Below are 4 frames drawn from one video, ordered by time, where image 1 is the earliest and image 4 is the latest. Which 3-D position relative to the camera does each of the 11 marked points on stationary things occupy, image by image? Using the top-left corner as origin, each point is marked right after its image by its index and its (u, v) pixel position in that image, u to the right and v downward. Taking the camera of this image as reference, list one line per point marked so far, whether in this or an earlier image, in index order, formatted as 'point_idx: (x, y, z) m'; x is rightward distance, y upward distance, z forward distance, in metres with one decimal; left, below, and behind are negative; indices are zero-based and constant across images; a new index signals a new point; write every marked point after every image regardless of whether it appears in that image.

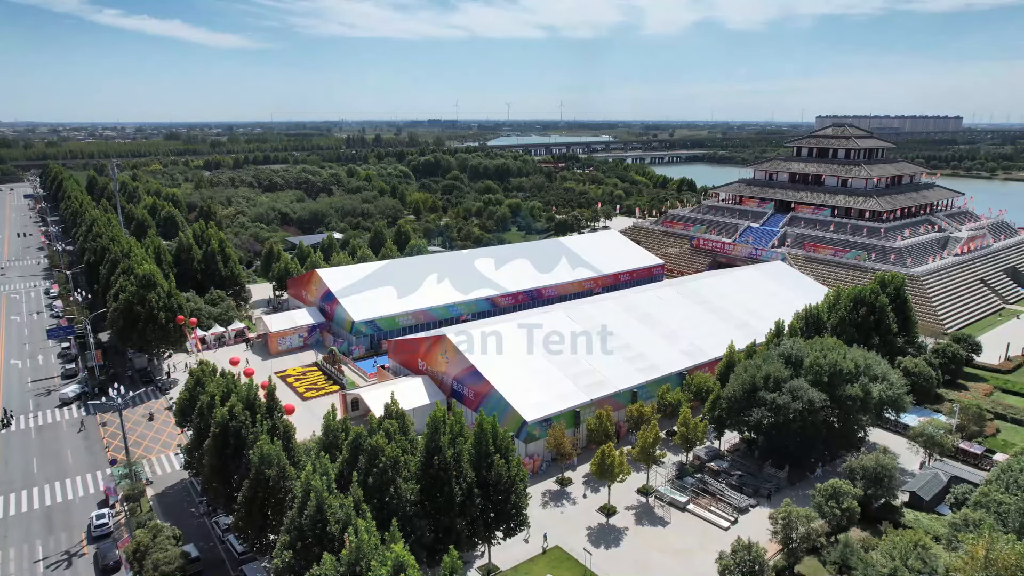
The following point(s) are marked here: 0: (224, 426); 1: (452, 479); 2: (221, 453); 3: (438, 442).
0: (-9.2, -4.4, +19.6) m
1: (-1.7, -5.5, +17.5) m
2: (-9.4, -5.4, +19.8) m
3: (-2.1, -4.5, +17.7) m
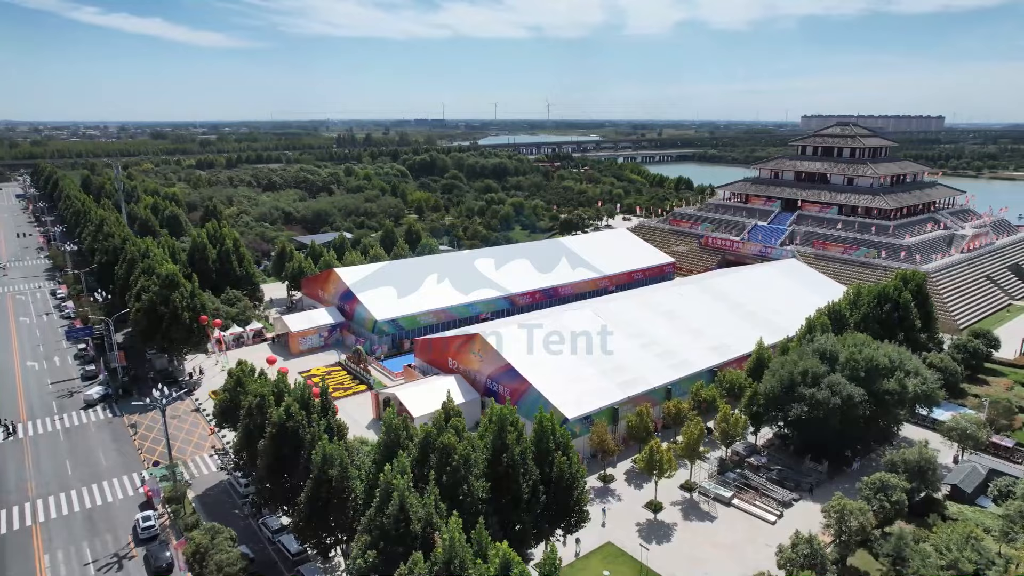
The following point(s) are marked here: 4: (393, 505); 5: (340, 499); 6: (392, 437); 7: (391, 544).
0: (-7.3, -4.4, +19.5) m
1: (+0.2, -5.4, +17.5) m
2: (-7.5, -5.3, +19.6) m
3: (-0.2, -4.4, +17.7) m
4: (-2.8, -5.2, +14.5) m
5: (-5.1, -6.3, +18.1) m
6: (-3.6, -4.4, +18.3) m
7: (-2.8, -6.0, +14.5) m
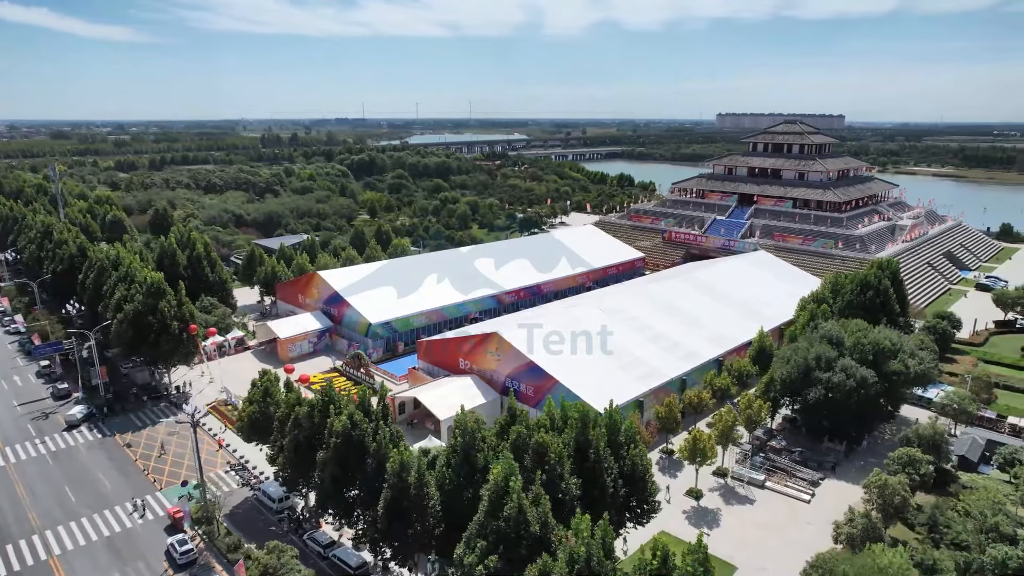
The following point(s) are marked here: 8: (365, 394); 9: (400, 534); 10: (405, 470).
0: (-5.1, -4.5, +18.7) m
1: (+2.7, -5.3, +17.6) m
2: (-5.2, -5.4, +18.8) m
3: (+2.2, -4.3, +17.7) m
4: (0.0, -5.1, +14.3) m
5: (-2.7, -6.3, +17.6) m
6: (-1.3, -4.4, +17.9) m
7: (0.0, -6.0, +14.2) m
8: (-4.8, -3.4, +19.7) m
9: (-3.3, -7.1, +17.7) m
10: (-3.1, -5.3, +17.6) m
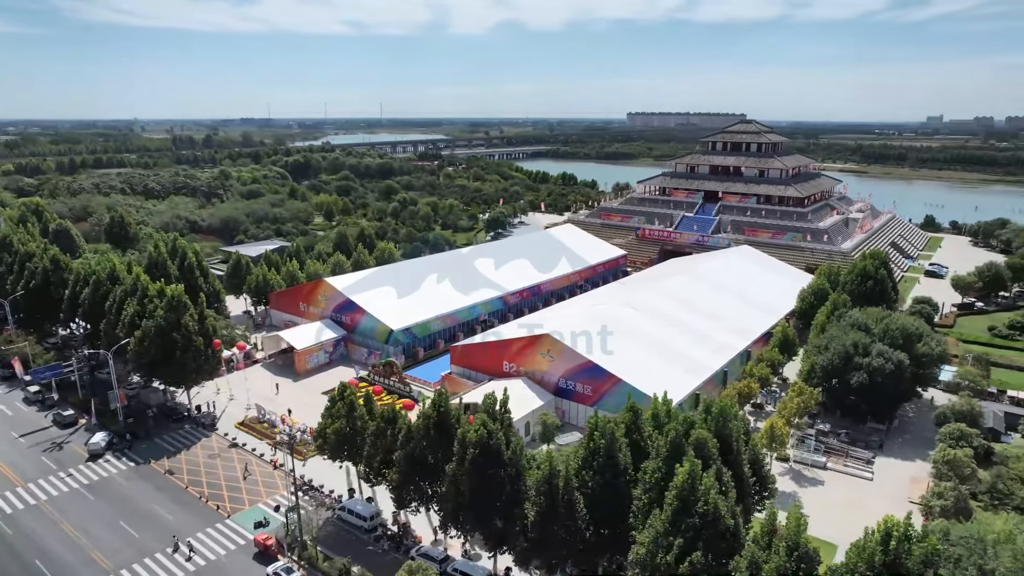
0: (-1.0, -4.7, +18.3) m
1: (+6.9, -5.2, +18.1) m
2: (-1.1, -5.6, +18.5) m
3: (+6.4, -4.2, +18.2) m
4: (+4.6, -5.1, +14.6) m
5: (+1.6, -6.4, +17.5) m
6: (+2.9, -4.5, +18.0) m
7: (+4.7, -6.0, +14.5) m
8: (-0.8, -3.6, +19.4) m
9: (+1.0, -7.3, +17.5) m
10: (+1.2, -5.4, +17.5) m
